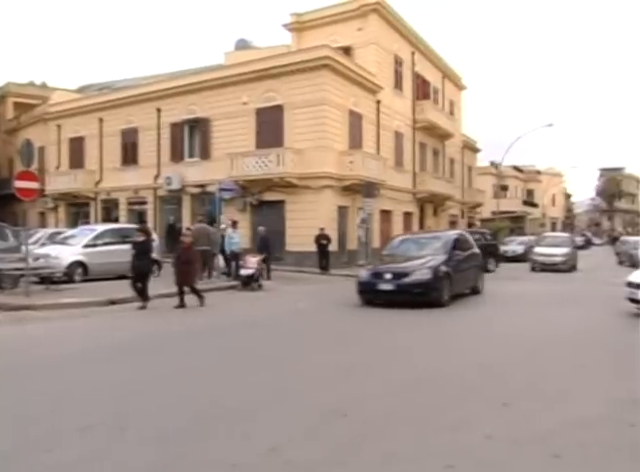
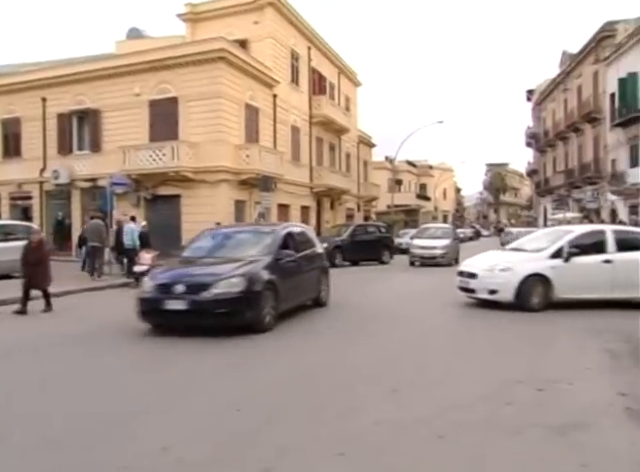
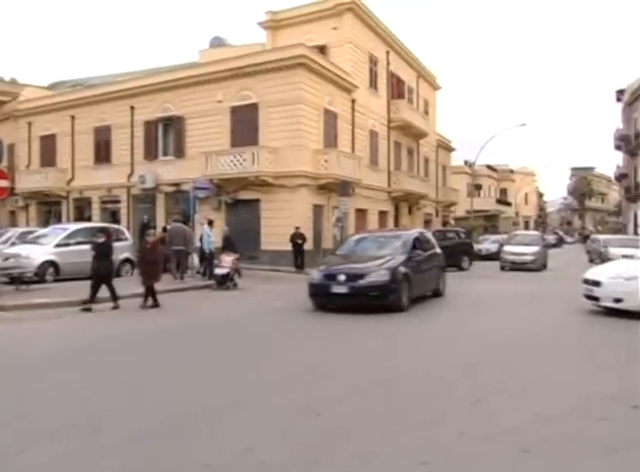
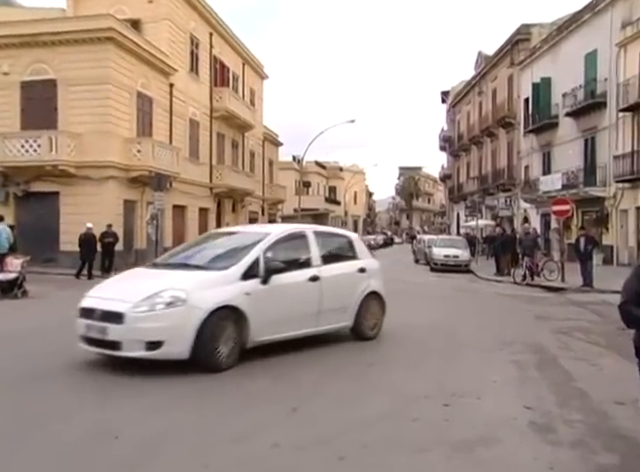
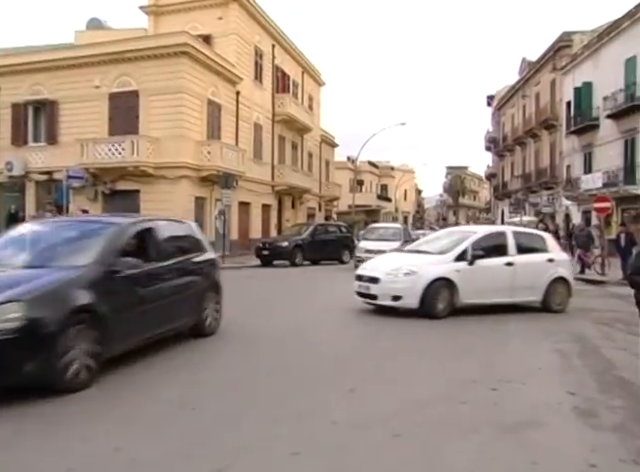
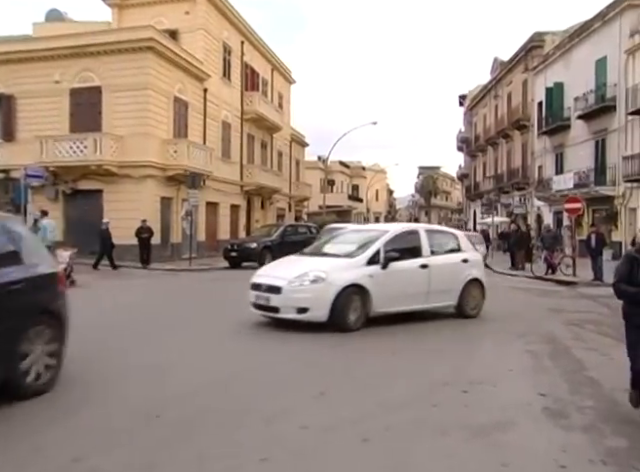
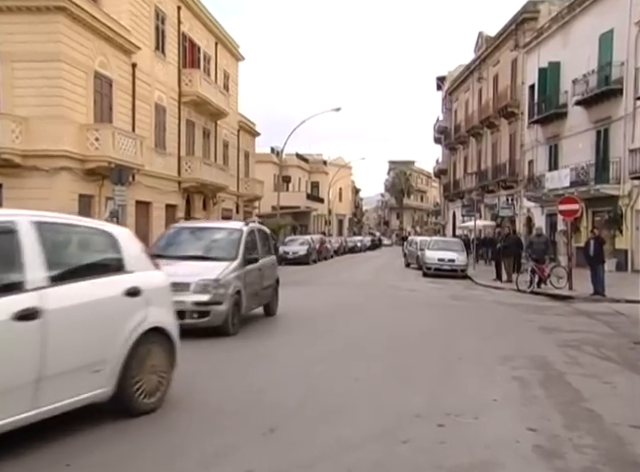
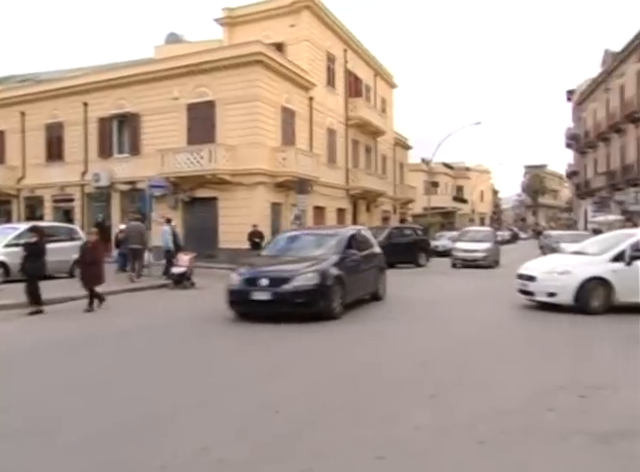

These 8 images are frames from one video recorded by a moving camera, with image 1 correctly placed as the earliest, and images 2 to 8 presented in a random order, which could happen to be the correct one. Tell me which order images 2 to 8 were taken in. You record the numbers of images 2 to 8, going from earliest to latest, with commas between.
3, 8, 2, 5, 6, 4, 7
